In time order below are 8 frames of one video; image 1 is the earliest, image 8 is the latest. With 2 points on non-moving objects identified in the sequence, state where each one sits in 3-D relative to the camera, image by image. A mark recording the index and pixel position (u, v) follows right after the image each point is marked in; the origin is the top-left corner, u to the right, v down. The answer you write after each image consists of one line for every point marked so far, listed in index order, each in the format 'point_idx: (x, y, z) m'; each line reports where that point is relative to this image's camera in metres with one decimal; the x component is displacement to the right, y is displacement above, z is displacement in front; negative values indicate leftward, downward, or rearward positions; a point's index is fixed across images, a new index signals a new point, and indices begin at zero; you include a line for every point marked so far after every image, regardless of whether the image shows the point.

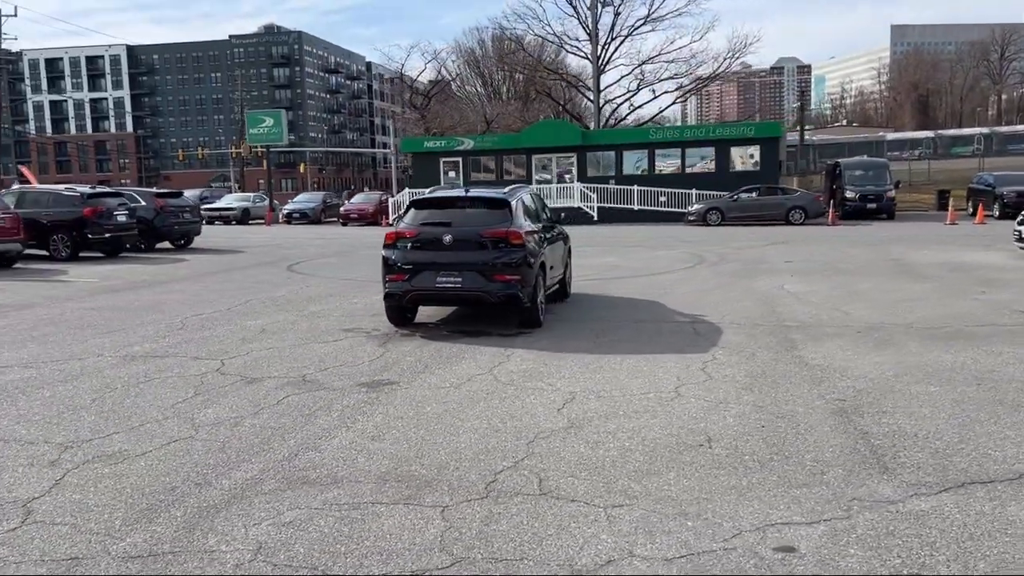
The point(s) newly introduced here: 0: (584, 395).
0: (+0.6, -0.9, +6.9) m
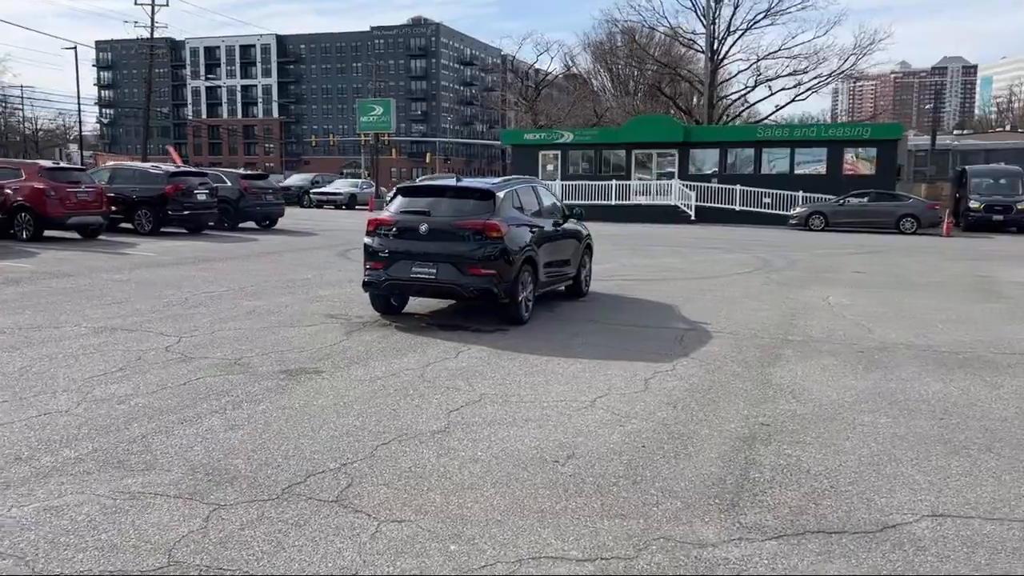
0: (-0.2, -0.8, +6.5) m
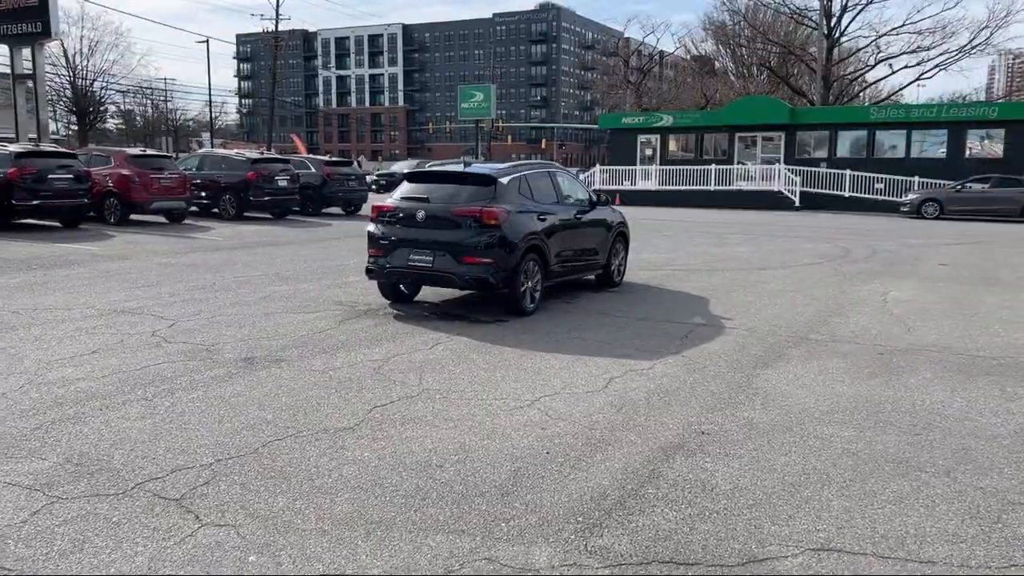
0: (-0.6, -0.8, +6.2) m
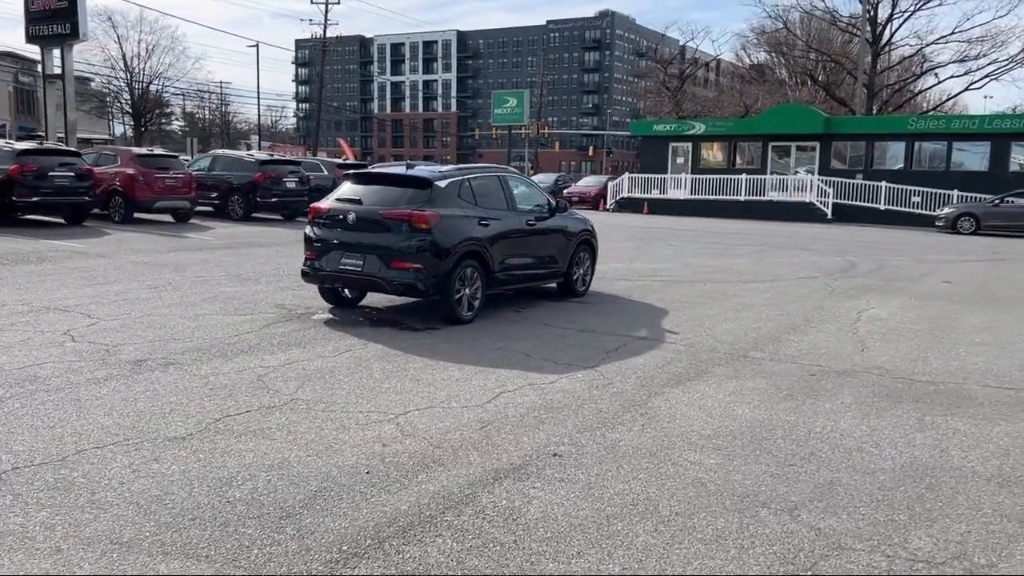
0: (-1.5, -0.8, +6.0) m
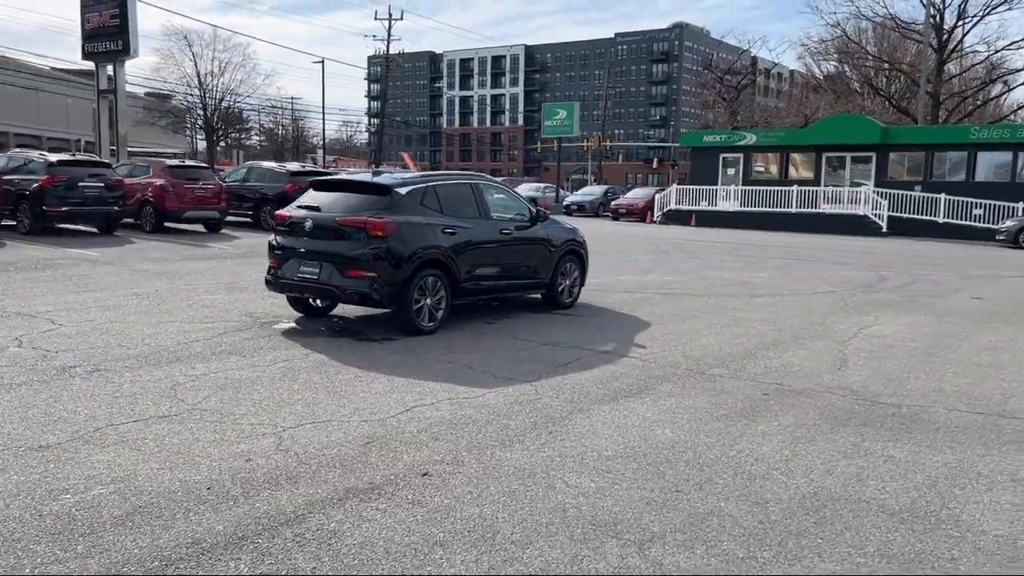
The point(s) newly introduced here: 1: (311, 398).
0: (-2.2, -0.8, +5.8) m
1: (-1.5, -0.8, +6.4) m
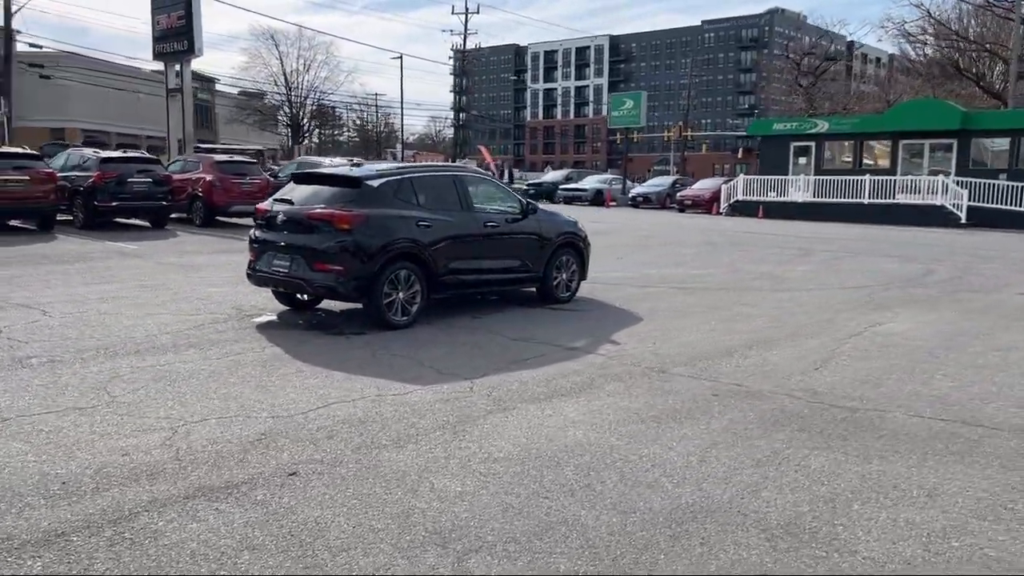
0: (-2.7, -0.8, +5.8) m
1: (-2.0, -0.8, +6.4) m
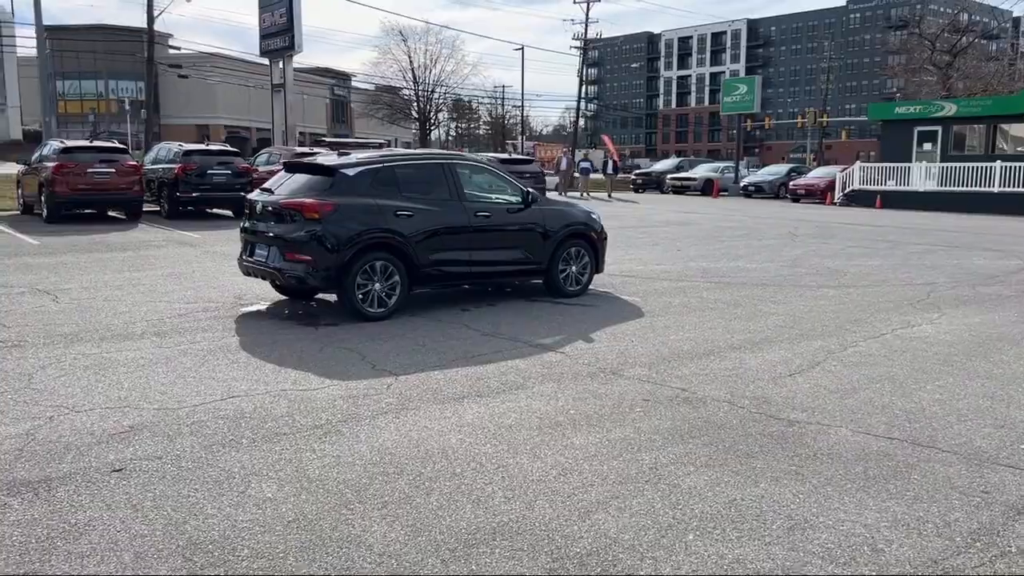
0: (-3.4, -0.7, +5.9) m
1: (-2.6, -0.7, +6.3) m
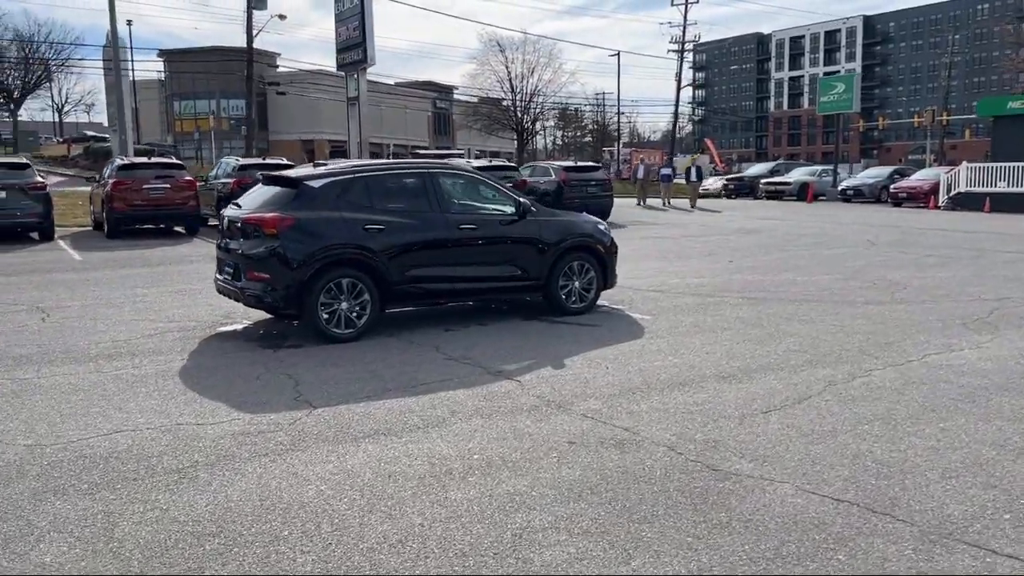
0: (-4.0, -0.9, +5.6) m
1: (-3.1, -0.8, +5.9) m
